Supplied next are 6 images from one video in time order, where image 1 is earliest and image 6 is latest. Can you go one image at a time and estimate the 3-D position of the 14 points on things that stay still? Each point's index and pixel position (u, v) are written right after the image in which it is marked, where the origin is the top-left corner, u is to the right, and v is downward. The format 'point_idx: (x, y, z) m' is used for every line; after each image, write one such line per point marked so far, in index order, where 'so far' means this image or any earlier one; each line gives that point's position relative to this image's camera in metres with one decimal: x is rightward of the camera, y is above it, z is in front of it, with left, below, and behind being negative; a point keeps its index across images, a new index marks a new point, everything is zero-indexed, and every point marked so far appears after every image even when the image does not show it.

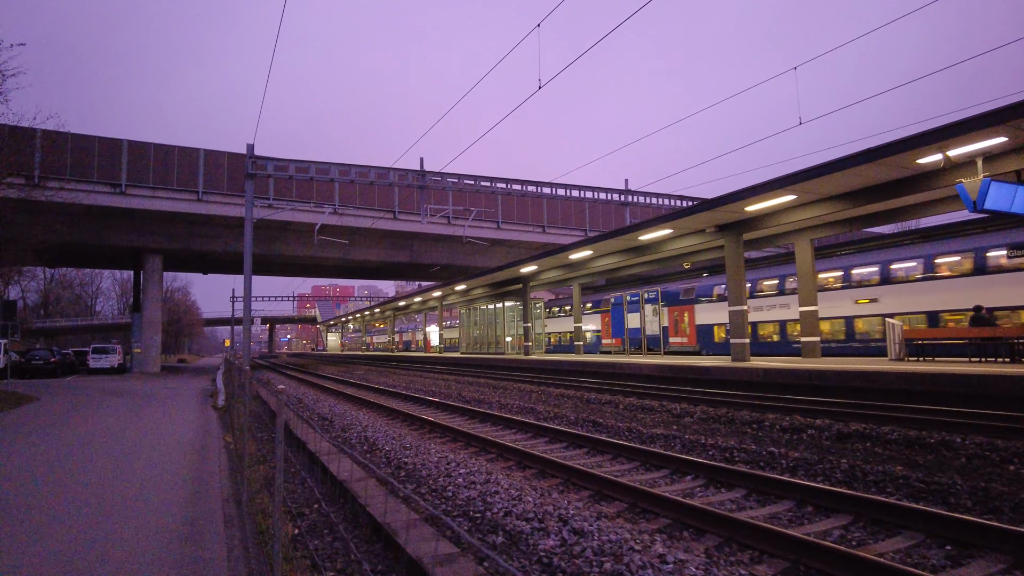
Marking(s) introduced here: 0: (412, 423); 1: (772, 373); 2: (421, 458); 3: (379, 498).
0: (-1.9, -2.6, +11.7) m
1: (+6.2, -2.0, +14.5) m
2: (-1.3, -2.3, +8.4) m
3: (-1.3, -2.1, +6.1) m
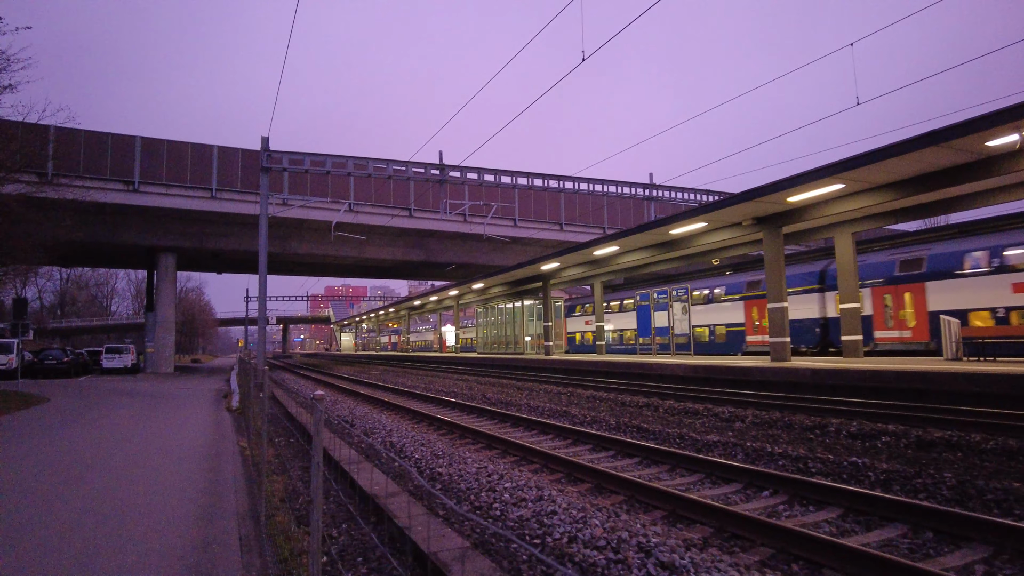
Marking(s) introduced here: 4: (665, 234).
0: (-1.3, -2.5, +10.9) m
1: (+6.9, -1.9, +13.6) m
2: (-0.7, -2.2, +7.6) m
3: (-0.8, -2.0, +5.3) m
4: (+4.8, +1.7, +19.0) m
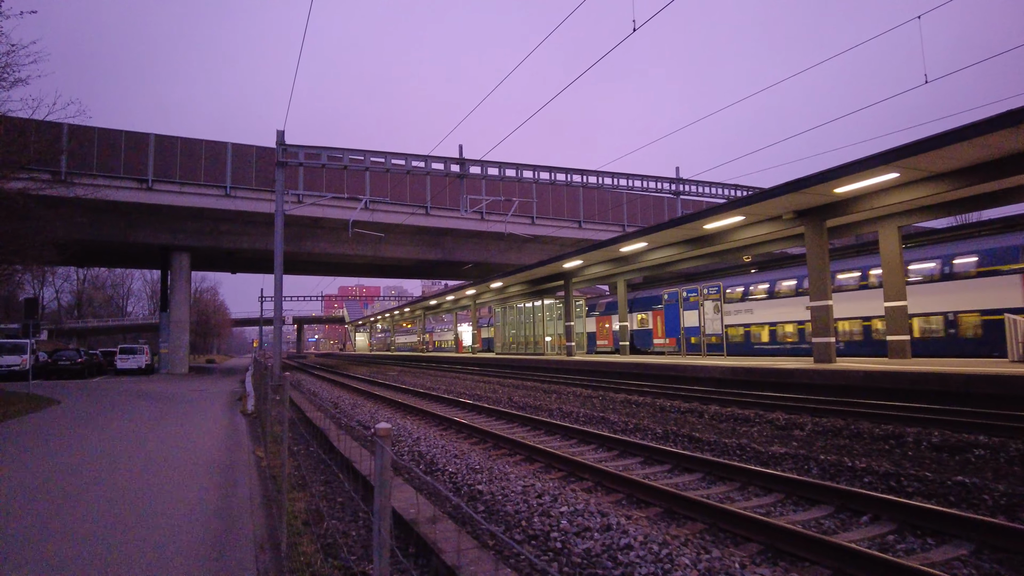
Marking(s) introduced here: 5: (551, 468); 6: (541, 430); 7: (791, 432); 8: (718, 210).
0: (-0.7, -2.4, +10.1) m
1: (+7.6, -1.8, +12.6) m
2: (-0.2, -2.2, +6.8) m
3: (-0.3, -2.0, +4.5) m
4: (+5.6, +1.8, +18.1) m
5: (+0.5, -2.2, +7.5) m
6: (+0.5, -2.5, +10.7) m
7: (+4.3, -2.2, +9.4) m
8: (+5.6, +2.1, +16.5) m
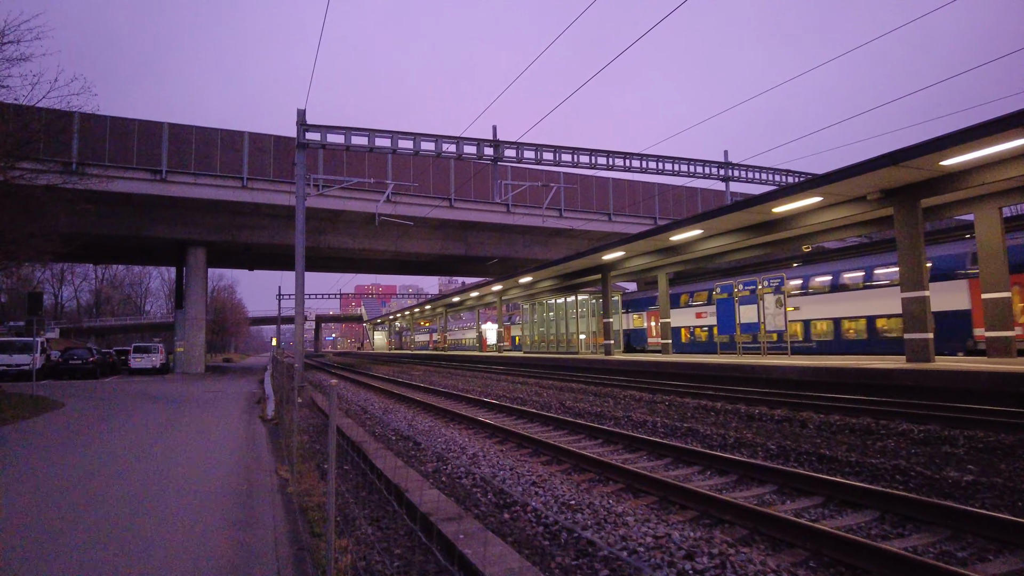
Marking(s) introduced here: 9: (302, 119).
0: (+0.3, -2.2, +8.3) m
1: (+8.6, -1.6, +10.6) m
2: (+0.8, -2.0, +5.0) m
3: (+0.6, -1.7, +2.7) m
4: (+6.8, +2.0, +16.2) m
5: (+1.4, -2.0, +5.7) m
6: (+1.6, -2.3, +8.9) m
7: (+5.3, -2.0, +7.5) m
8: (+6.8, +2.4, +14.6) m
9: (-6.5, +5.2, +18.8) m
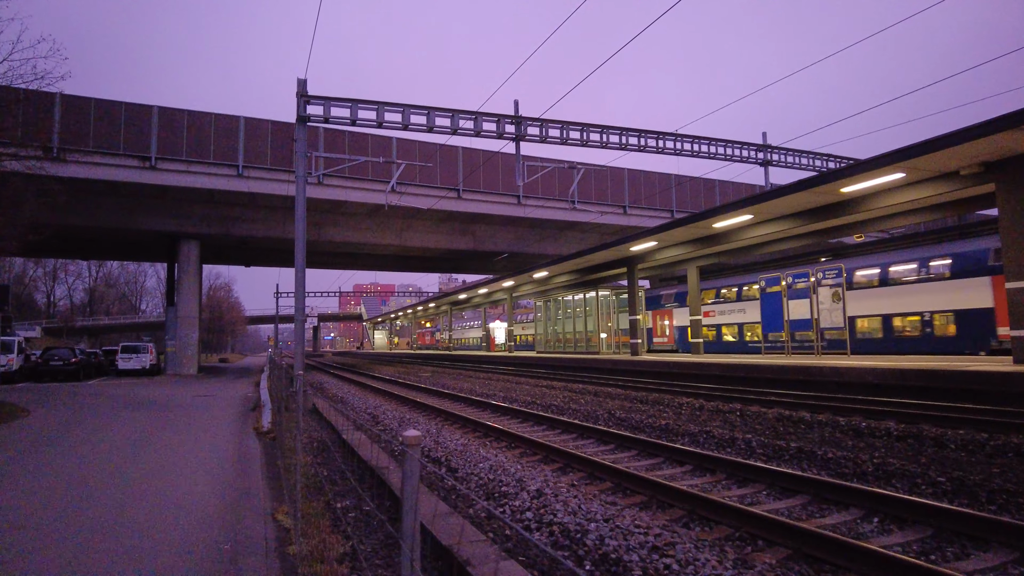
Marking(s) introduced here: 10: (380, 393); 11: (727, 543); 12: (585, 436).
0: (+1.1, -2.0, +6.3) m
1: (+9.4, -1.4, +8.6) m
2: (+1.6, -1.8, +2.9) m
3: (+1.4, -1.5, +0.6) m
4: (+7.5, +2.2, +14.1) m
5: (+2.2, -1.8, +3.6) m
6: (+2.3, -2.1, +6.8) m
7: (+6.1, -1.8, +5.5) m
8: (+7.5, +2.6, +12.6) m
9: (-5.8, +5.4, +16.7) m
10: (-4.2, -3.3, +19.2) m
11: (+1.6, -1.9, +4.6) m
12: (+1.2, -2.3, +9.5) m
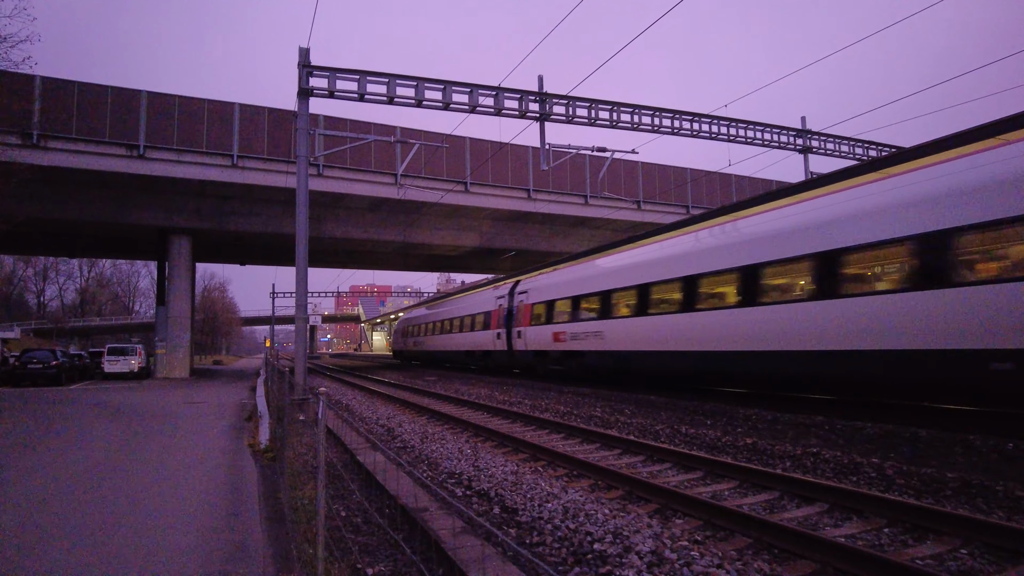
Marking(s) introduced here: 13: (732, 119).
0: (+1.8, -1.9, +4.5) m
1: (+10.1, -1.2, +6.9) m
2: (+2.3, -1.6, +1.2) m
3: (+2.1, -1.4, -1.1) m
4: (+8.2, +2.4, +12.4) m
5: (+3.0, -1.6, +1.8) m
6: (+3.1, -1.9, +5.0) m
7: (+6.8, -1.6, +3.7) m
8: (+8.2, +2.7, +10.8) m
9: (-5.1, +5.6, +14.9) m
10: (-3.5, -3.2, +17.4) m
11: (+2.4, -1.8, +2.8) m
12: (+1.9, -2.2, +7.8) m
13: (+6.9, +5.3, +19.3) m
